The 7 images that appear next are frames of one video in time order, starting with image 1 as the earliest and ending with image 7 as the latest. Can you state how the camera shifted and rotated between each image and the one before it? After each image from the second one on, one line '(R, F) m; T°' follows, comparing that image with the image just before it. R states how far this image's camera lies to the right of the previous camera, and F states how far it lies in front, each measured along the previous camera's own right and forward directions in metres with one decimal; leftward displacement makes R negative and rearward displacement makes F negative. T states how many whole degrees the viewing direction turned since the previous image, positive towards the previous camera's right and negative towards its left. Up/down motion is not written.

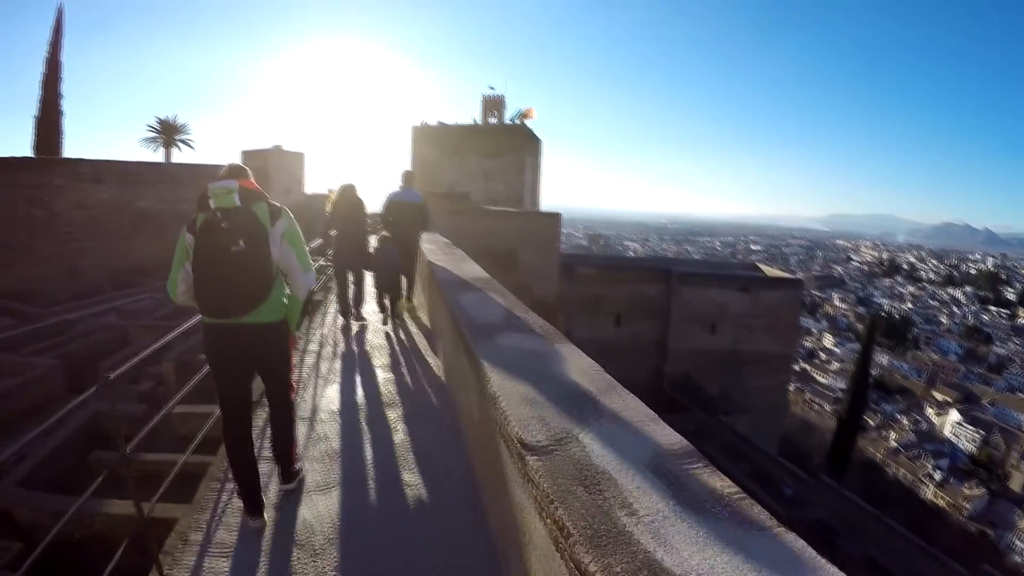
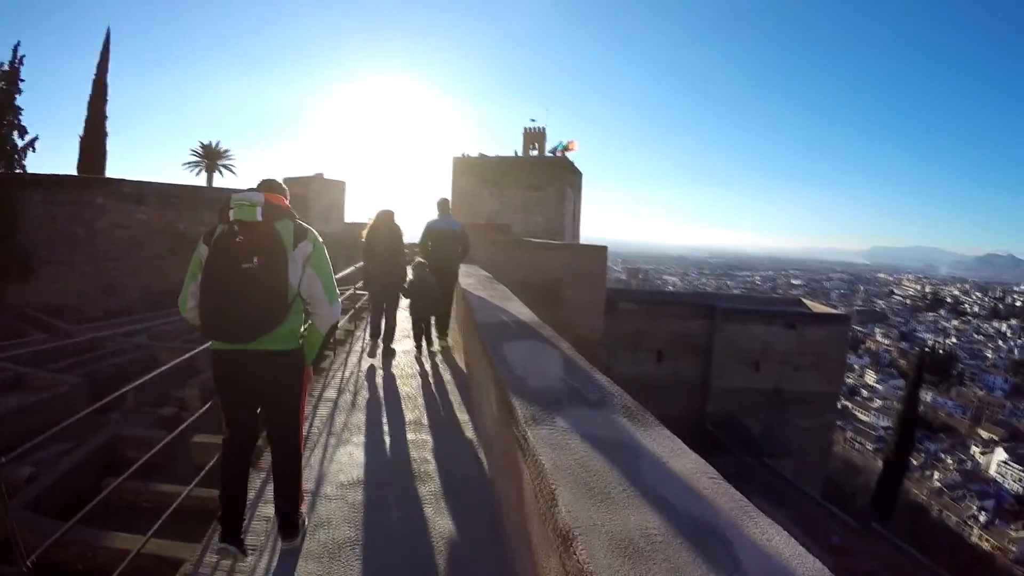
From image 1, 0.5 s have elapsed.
(-0.1, +0.2) m; -3°
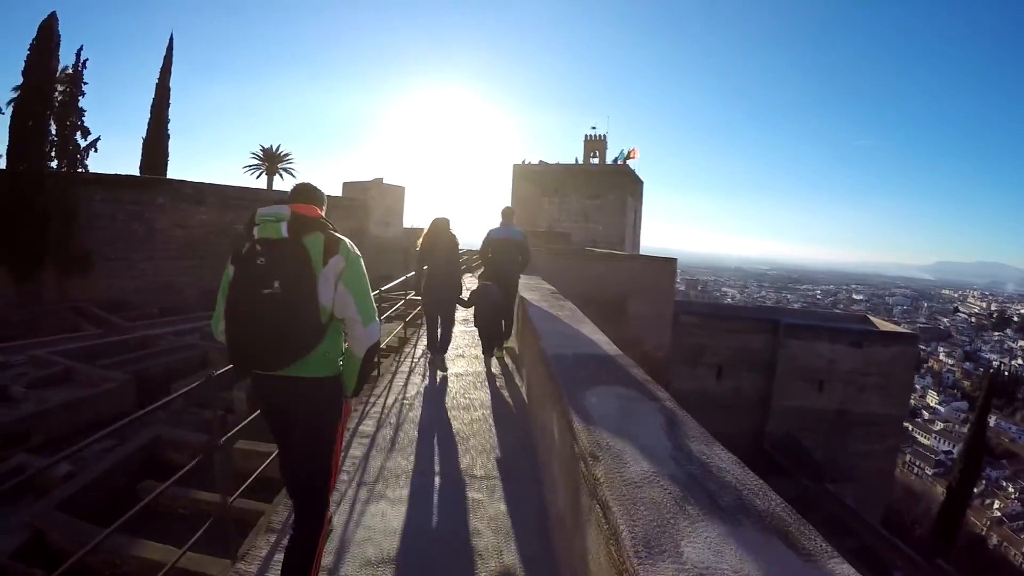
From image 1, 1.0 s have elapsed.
(-0.2, +0.1) m; -4°
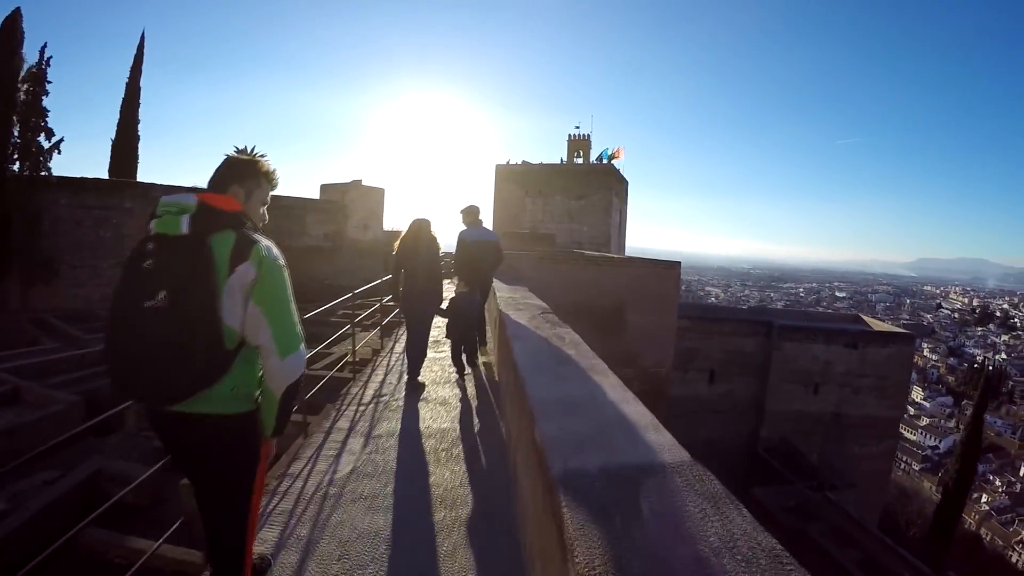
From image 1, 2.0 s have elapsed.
(0.0, +0.5) m; +1°
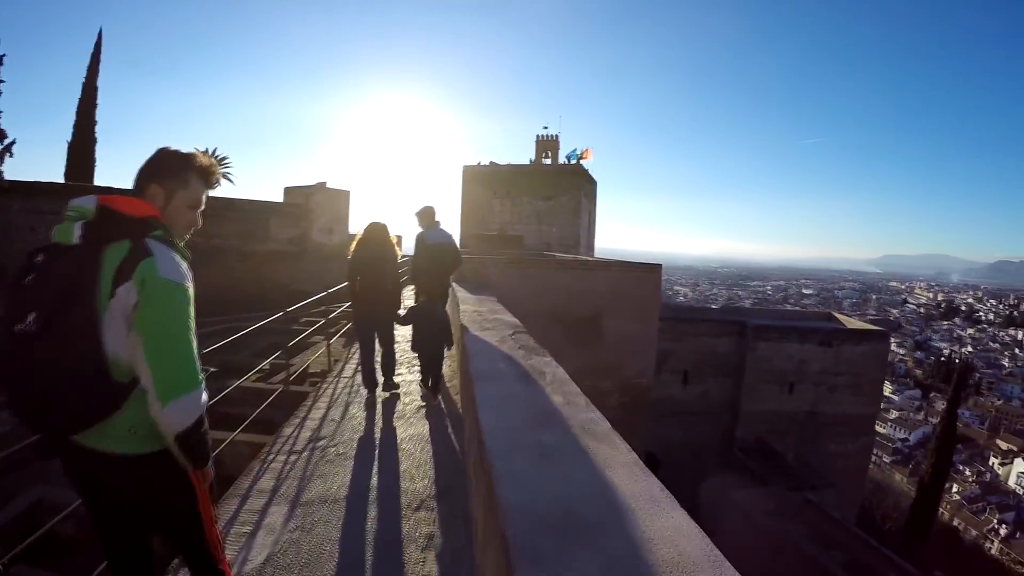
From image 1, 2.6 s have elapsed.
(+0.1, +0.3) m; +2°
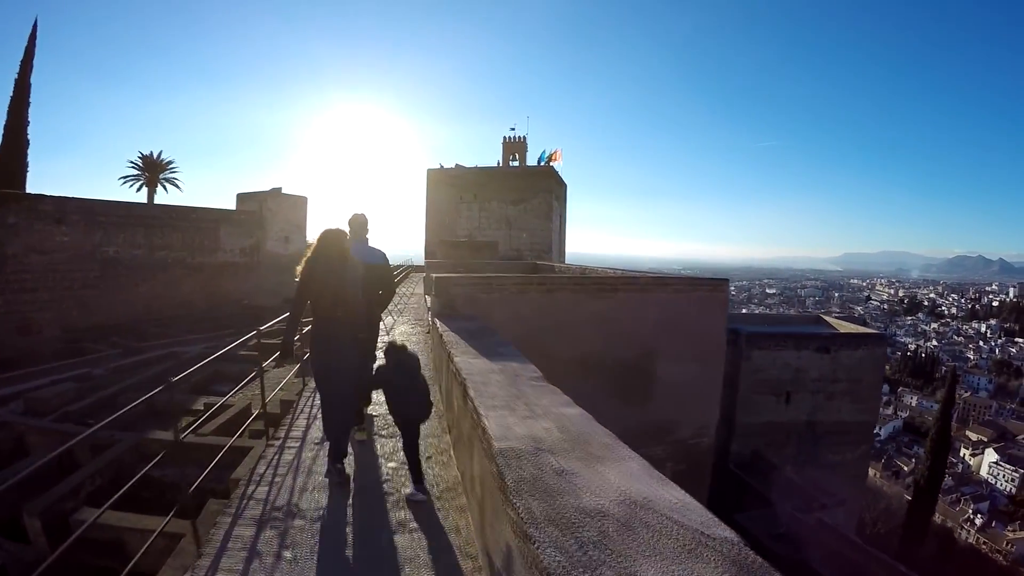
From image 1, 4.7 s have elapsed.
(-0.2, +0.9) m; +3°
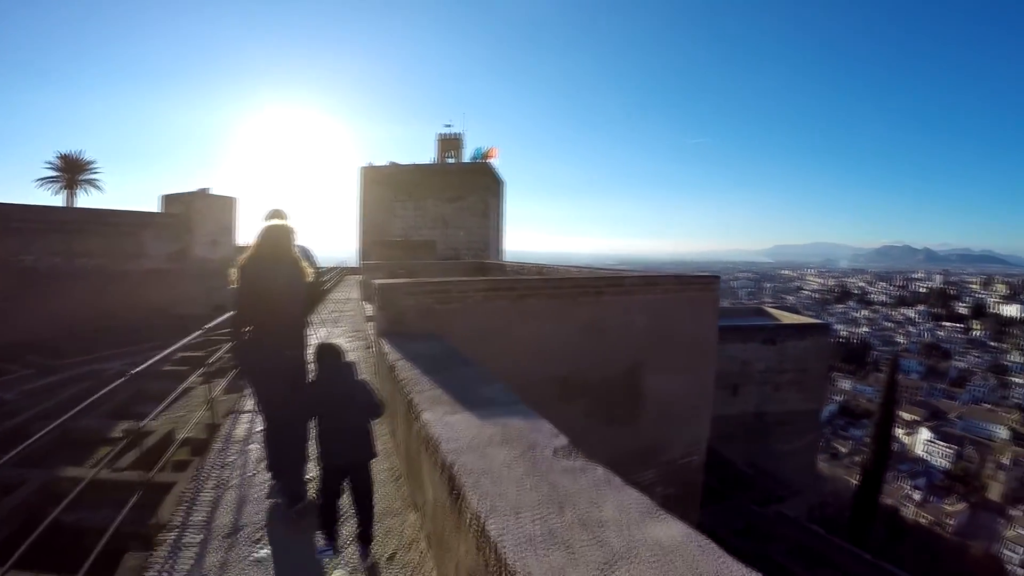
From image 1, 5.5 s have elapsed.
(0.0, +0.3) m; +5°
